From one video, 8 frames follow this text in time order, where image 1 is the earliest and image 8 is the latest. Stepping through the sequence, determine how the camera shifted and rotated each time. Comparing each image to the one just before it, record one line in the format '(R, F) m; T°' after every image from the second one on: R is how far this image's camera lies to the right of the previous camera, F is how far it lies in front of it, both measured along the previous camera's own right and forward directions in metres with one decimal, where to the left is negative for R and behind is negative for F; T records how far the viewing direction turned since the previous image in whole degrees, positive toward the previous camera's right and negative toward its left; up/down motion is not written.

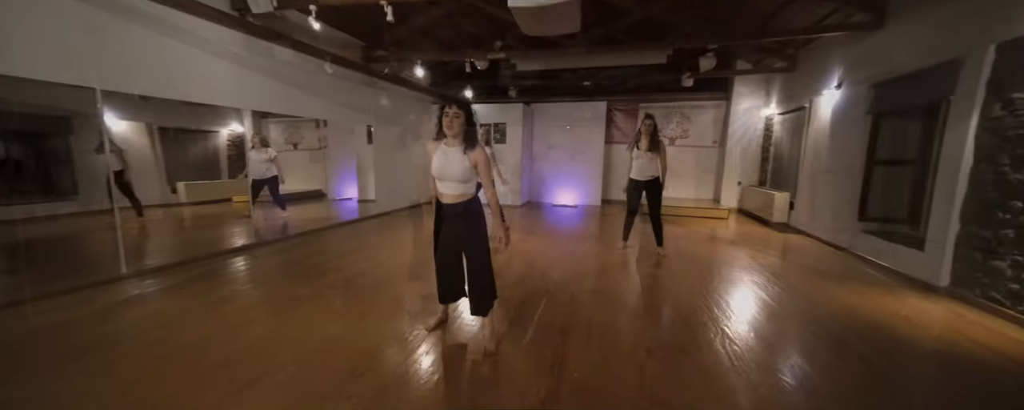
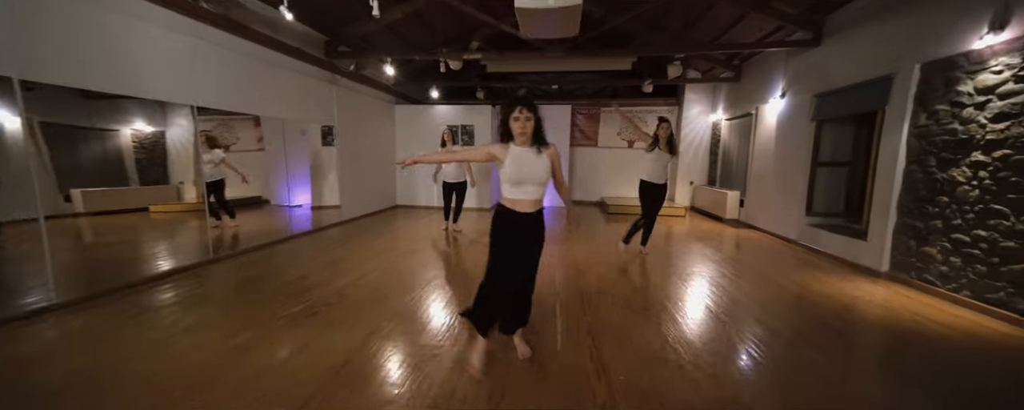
(-0.4, +0.2) m; +9°
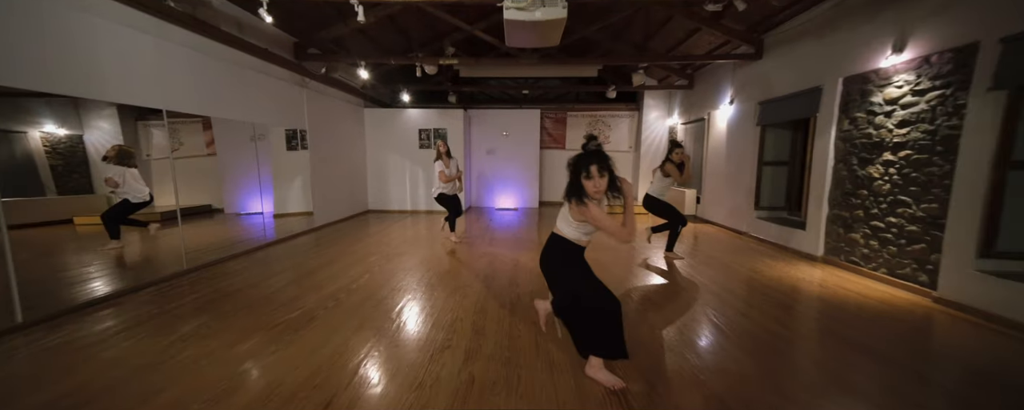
(-0.2, -0.1) m; +6°
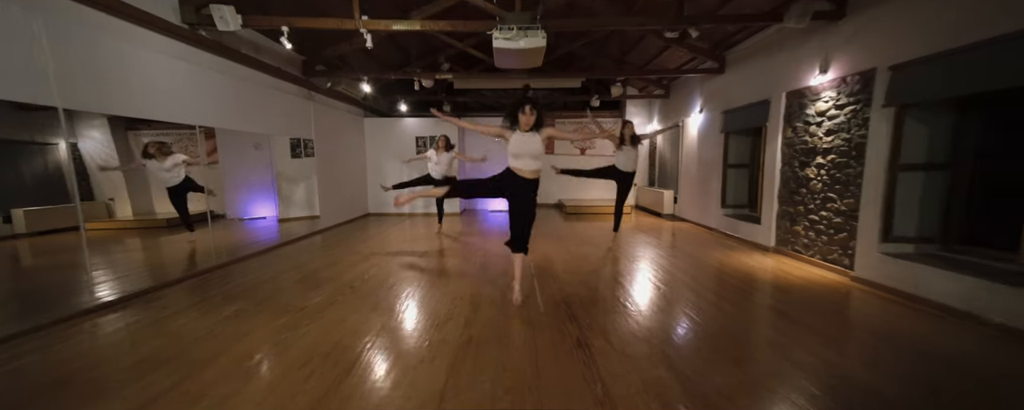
(0.0, -0.5) m; +1°
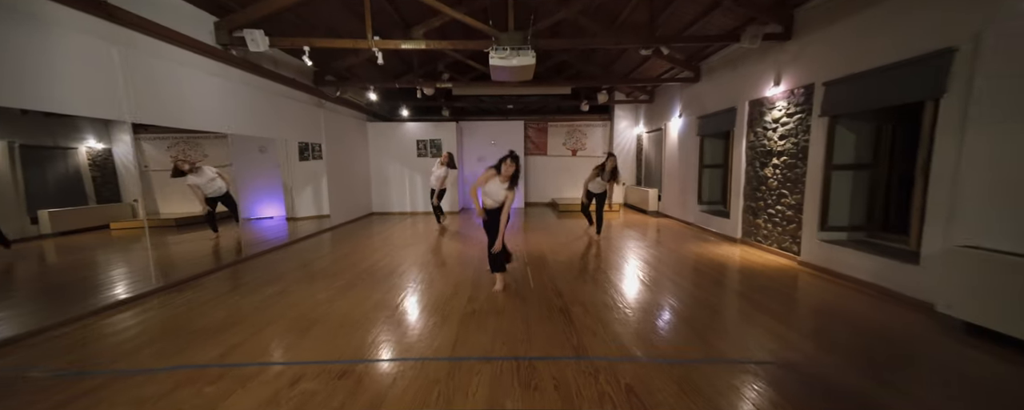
(0.0, -0.5) m; +1°
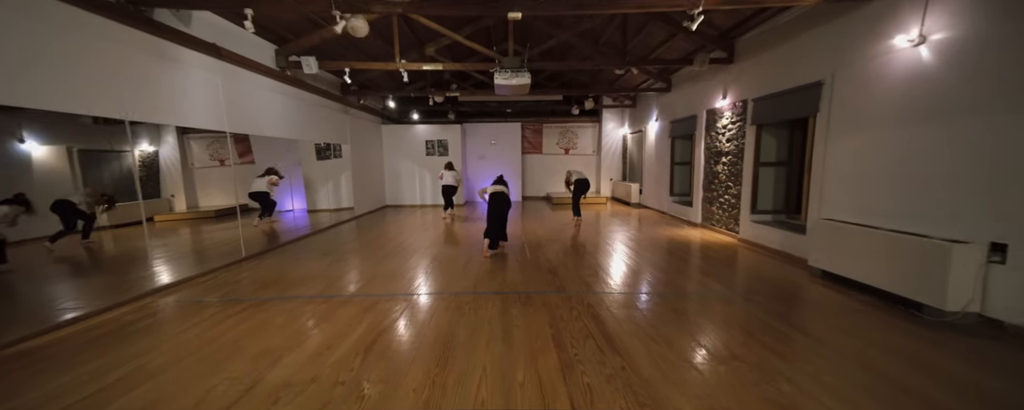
(0.0, -0.9) m; +1°
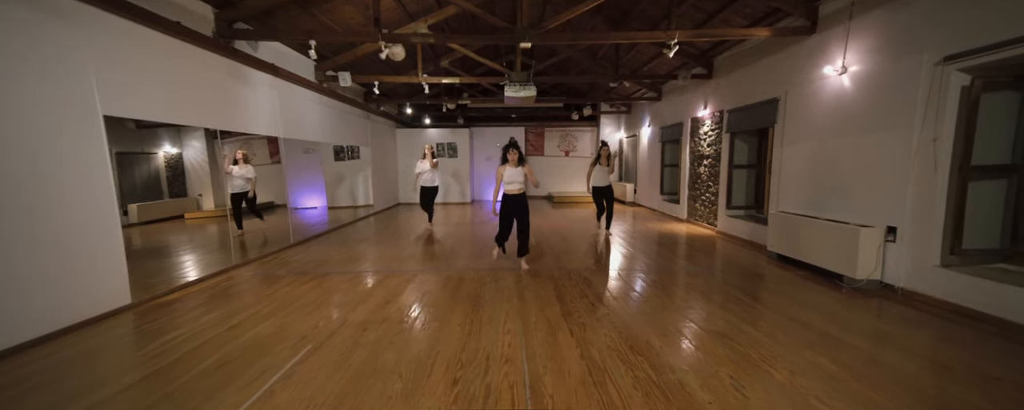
(-0.1, -0.7) m; 0°
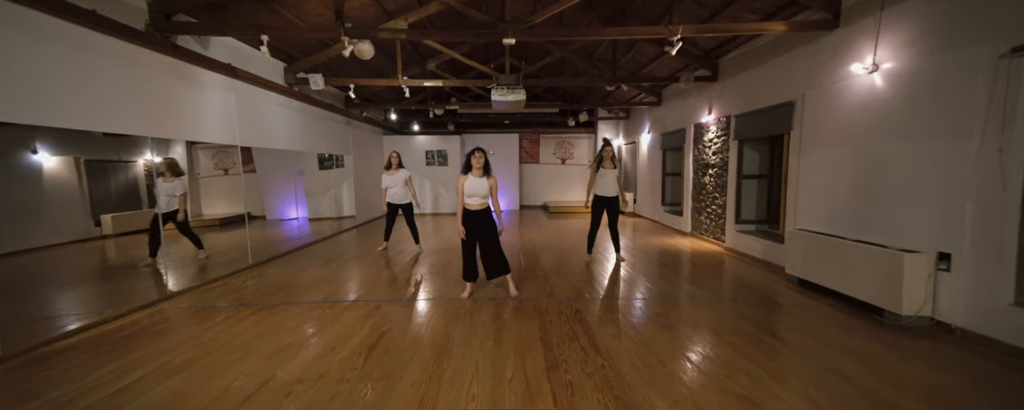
(+0.2, +0.4) m; 0°
